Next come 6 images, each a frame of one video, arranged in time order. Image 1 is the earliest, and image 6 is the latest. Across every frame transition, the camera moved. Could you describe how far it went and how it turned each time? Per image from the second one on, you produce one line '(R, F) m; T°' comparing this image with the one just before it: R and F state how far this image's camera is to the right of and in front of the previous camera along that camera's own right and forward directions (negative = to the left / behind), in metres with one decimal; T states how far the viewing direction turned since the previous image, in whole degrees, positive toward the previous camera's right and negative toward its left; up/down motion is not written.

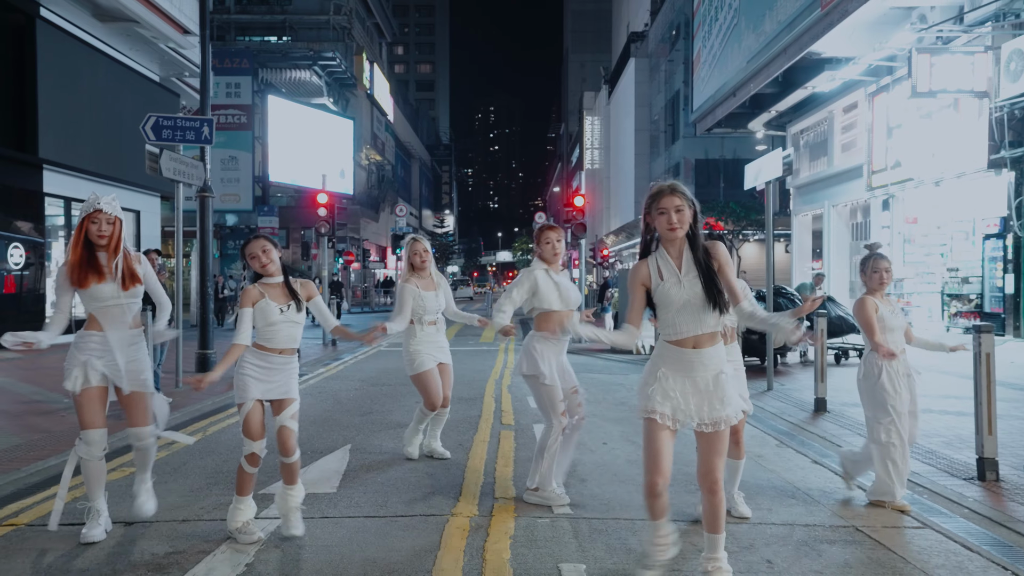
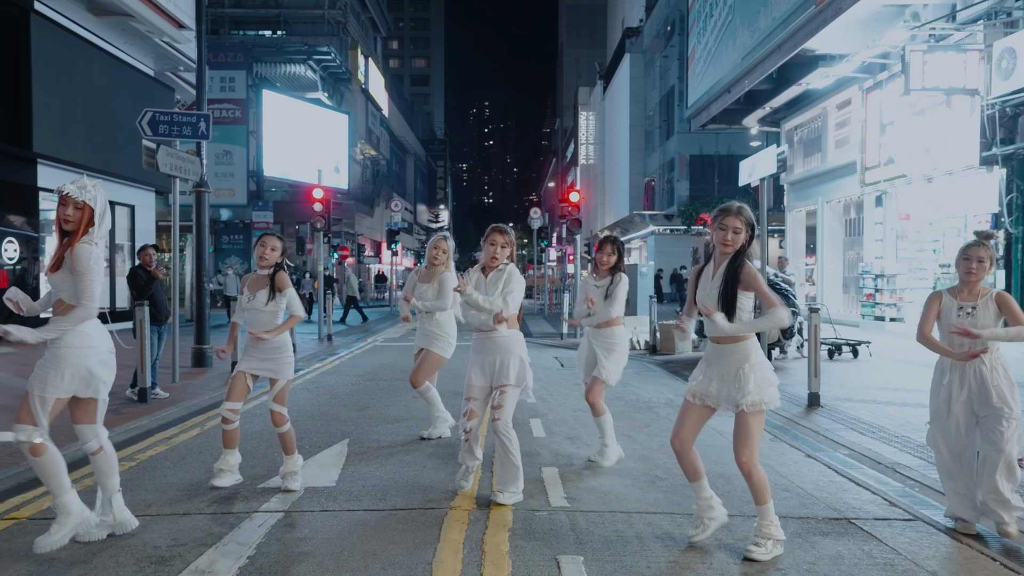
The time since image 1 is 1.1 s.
(0.0, -0.1) m; 0°
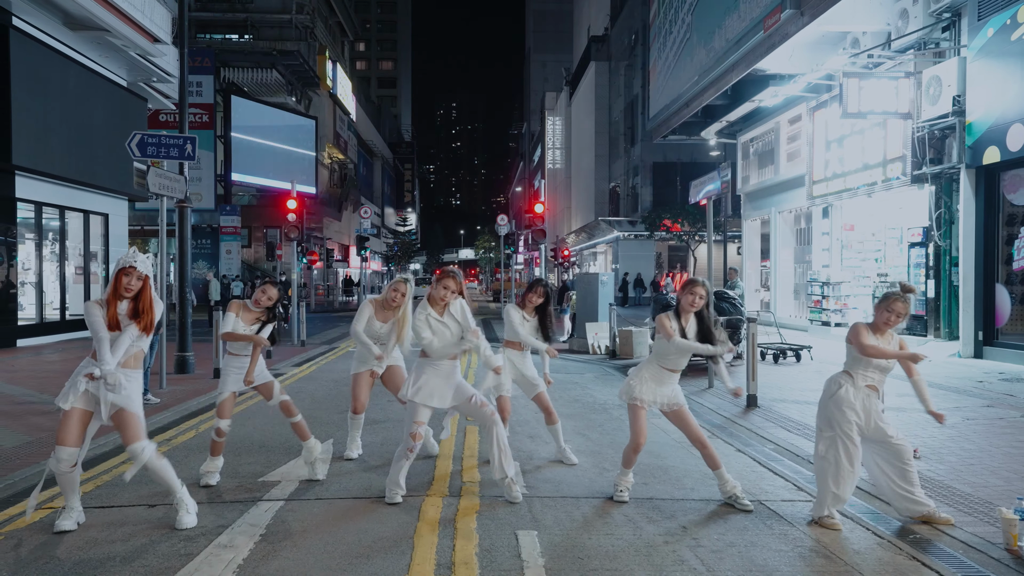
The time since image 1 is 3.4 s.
(0.0, -0.8) m; +2°
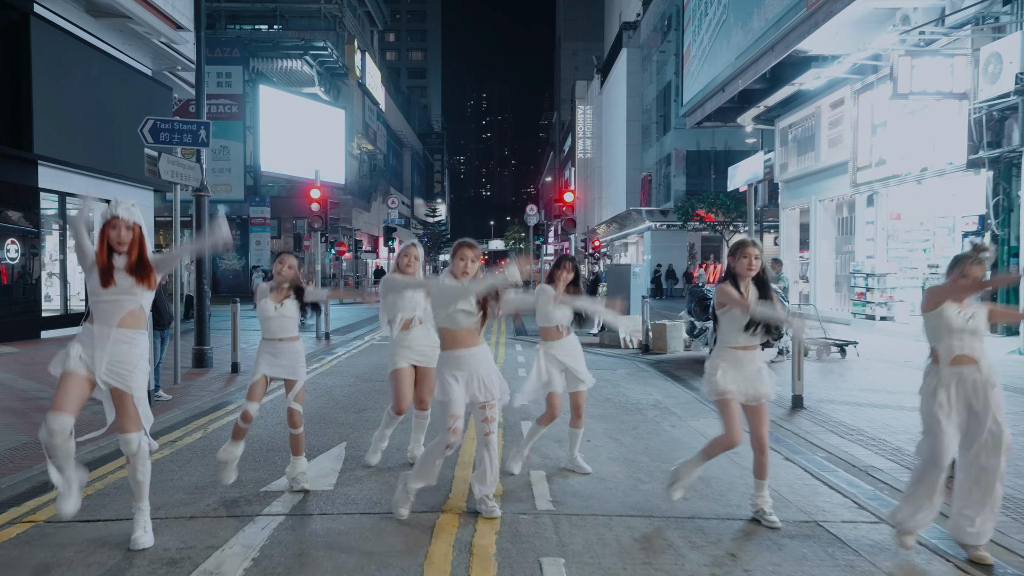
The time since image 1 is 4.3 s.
(0.0, +0.6) m; -2°
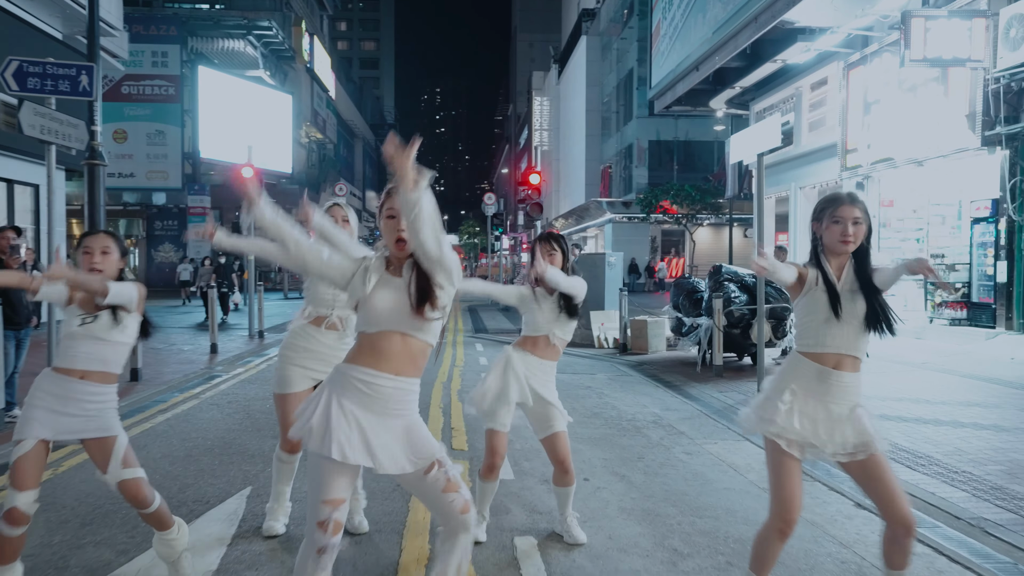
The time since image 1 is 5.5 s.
(-0.1, +2.0) m; +3°
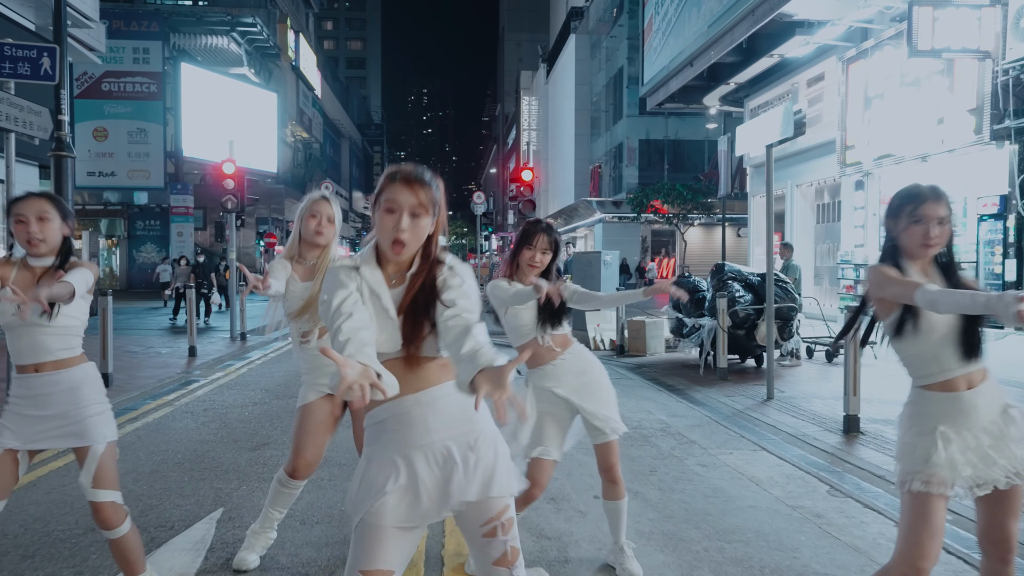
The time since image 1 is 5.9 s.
(-0.1, +0.5) m; +1°
